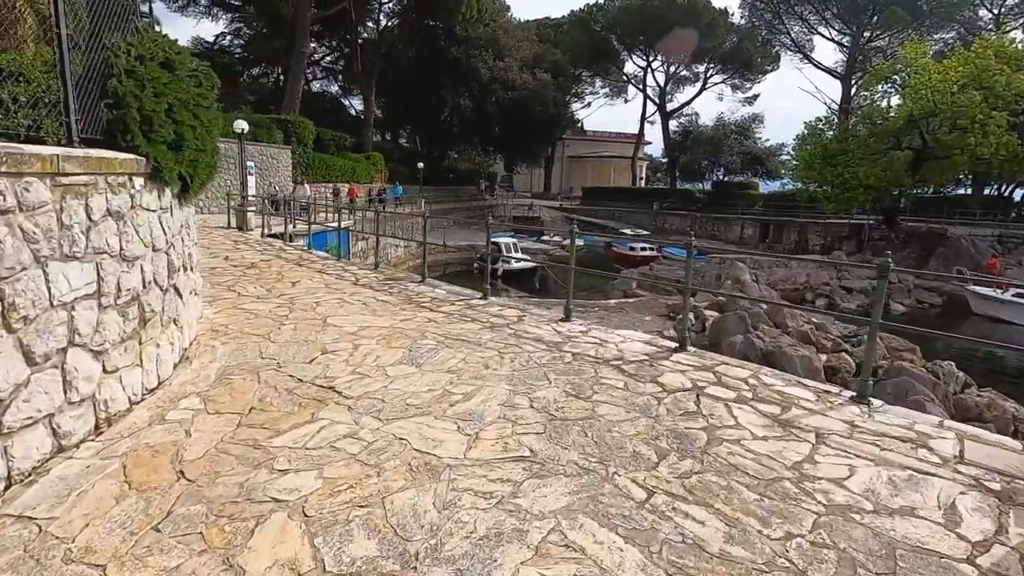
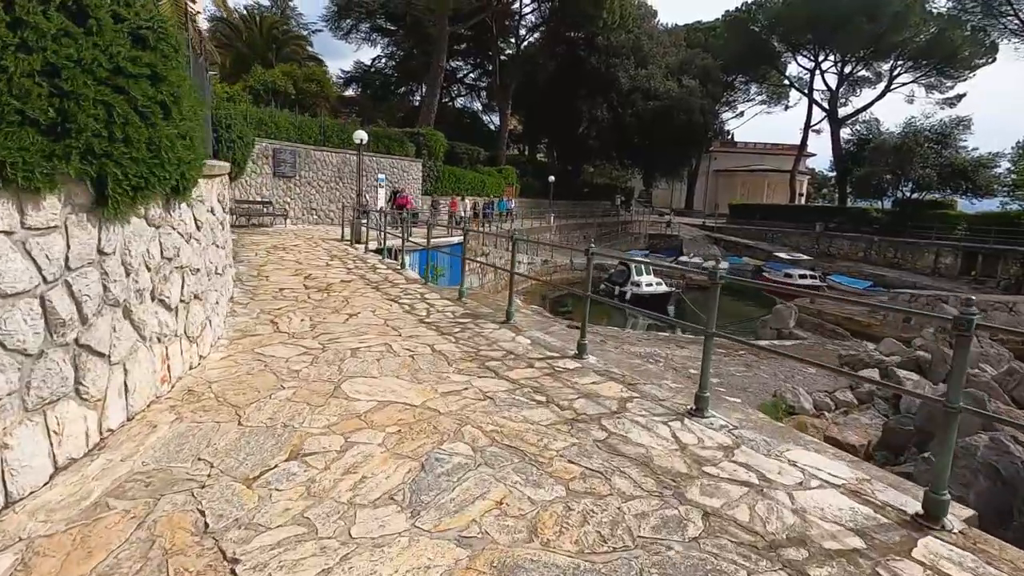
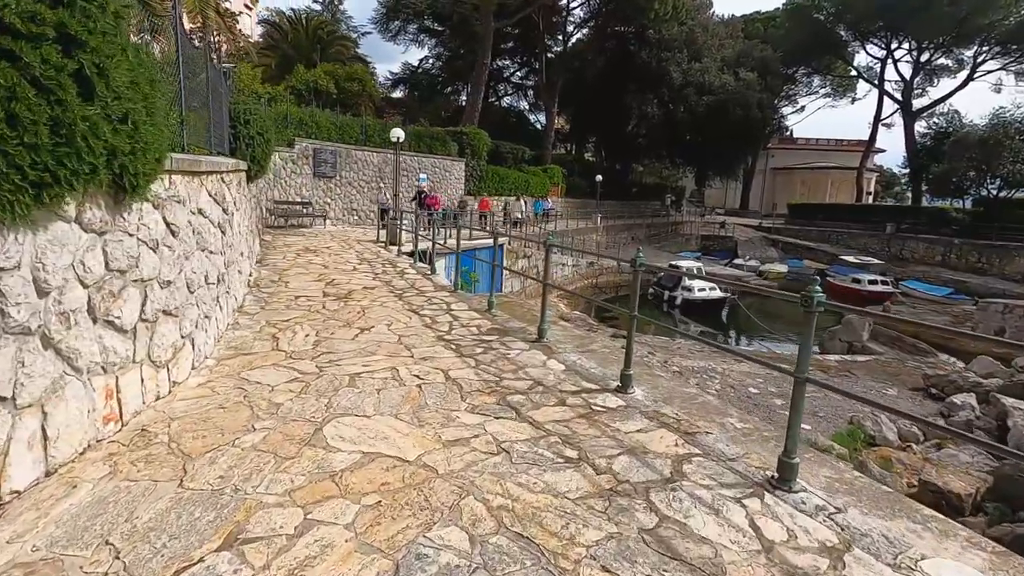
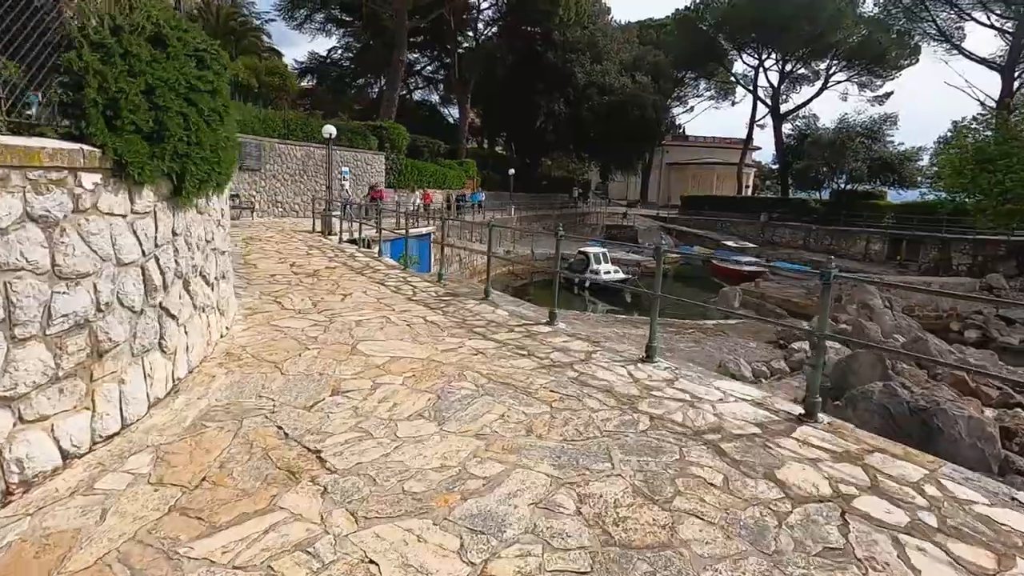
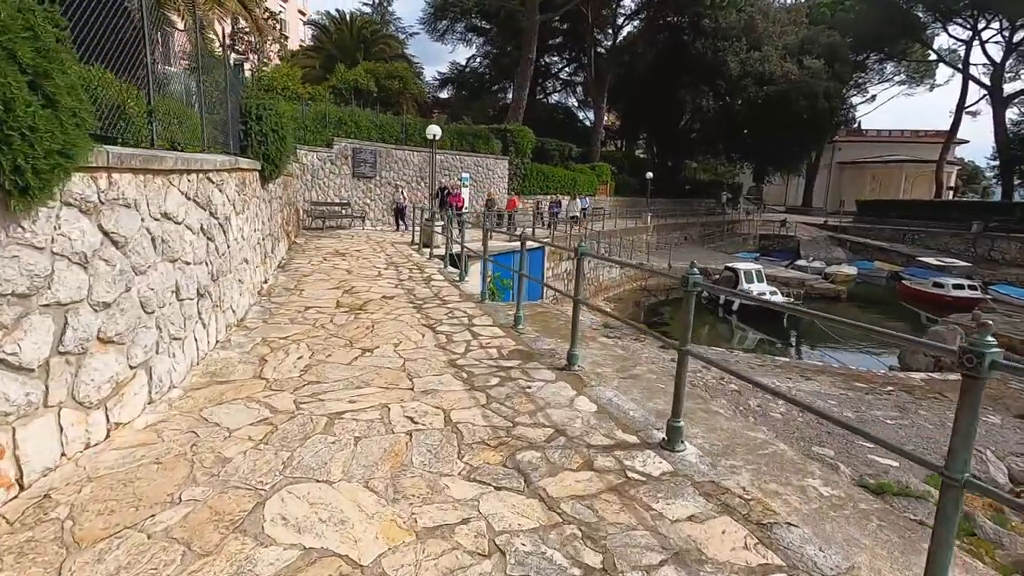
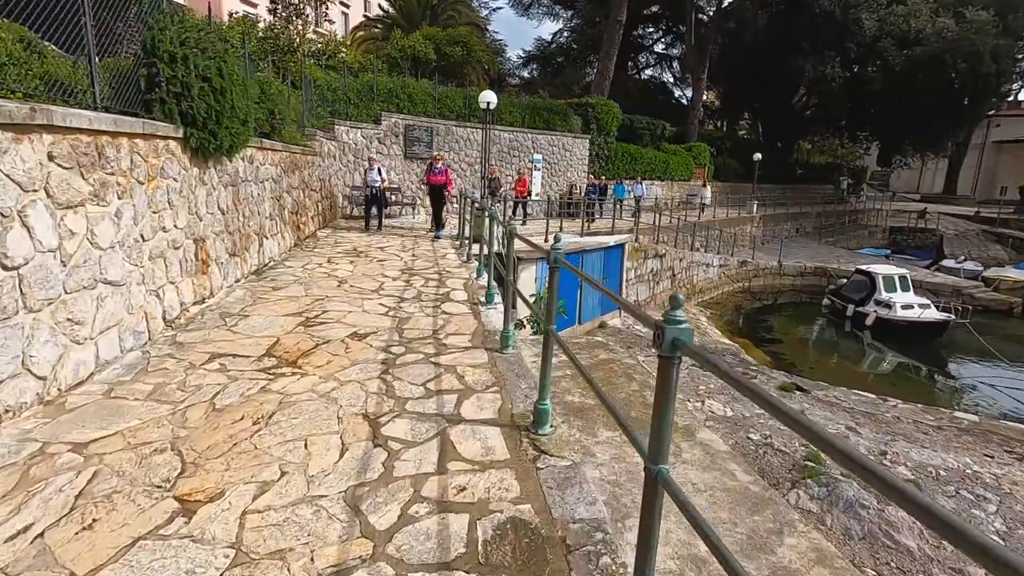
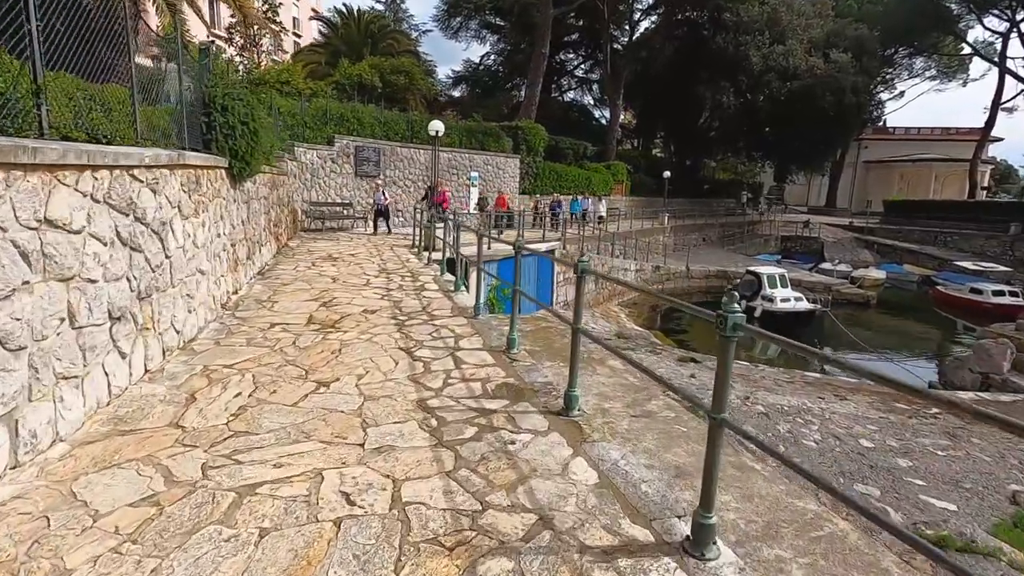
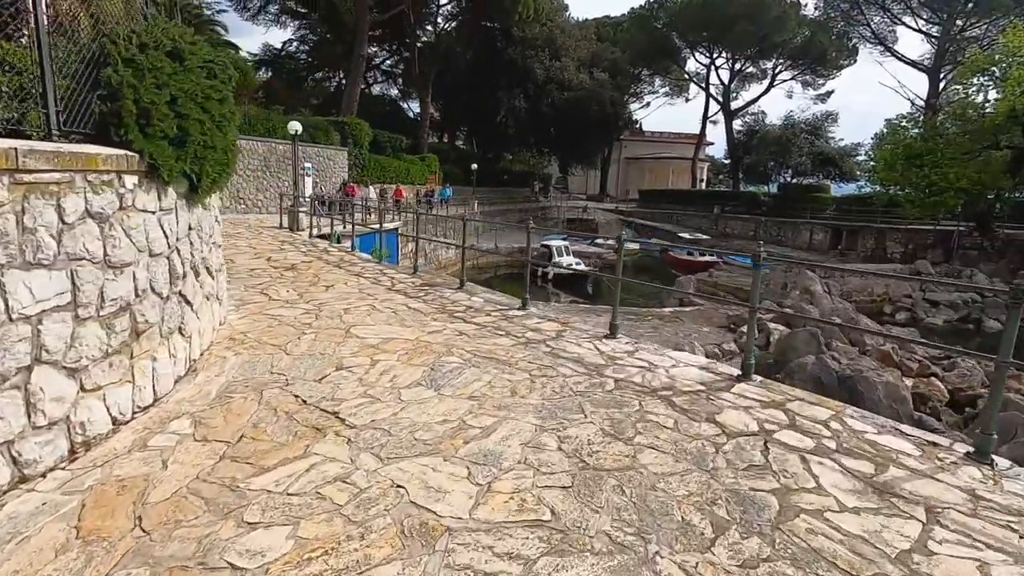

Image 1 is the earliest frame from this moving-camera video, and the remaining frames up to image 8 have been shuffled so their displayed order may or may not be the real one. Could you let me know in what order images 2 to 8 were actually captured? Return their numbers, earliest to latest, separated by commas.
8, 4, 2, 3, 5, 7, 6
